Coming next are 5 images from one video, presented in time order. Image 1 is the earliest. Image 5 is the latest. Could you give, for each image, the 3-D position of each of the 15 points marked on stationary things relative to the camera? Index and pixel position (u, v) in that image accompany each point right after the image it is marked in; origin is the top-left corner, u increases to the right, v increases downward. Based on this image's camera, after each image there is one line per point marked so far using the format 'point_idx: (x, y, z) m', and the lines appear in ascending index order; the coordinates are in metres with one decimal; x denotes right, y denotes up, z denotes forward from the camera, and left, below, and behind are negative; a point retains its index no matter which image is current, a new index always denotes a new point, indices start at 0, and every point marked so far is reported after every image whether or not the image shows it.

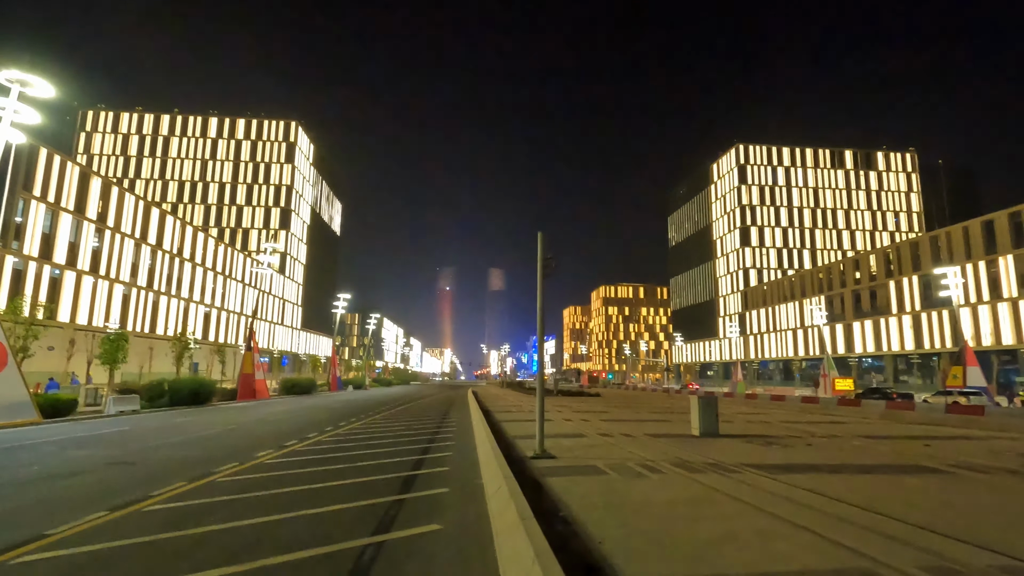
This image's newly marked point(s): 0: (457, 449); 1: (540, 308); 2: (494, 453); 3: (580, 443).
0: (-1.3, -3.8, +14.5) m
1: (+0.5, -0.4, +11.5) m
2: (-0.3, -3.0, +10.9) m
3: (+1.6, -3.5, +13.3) m
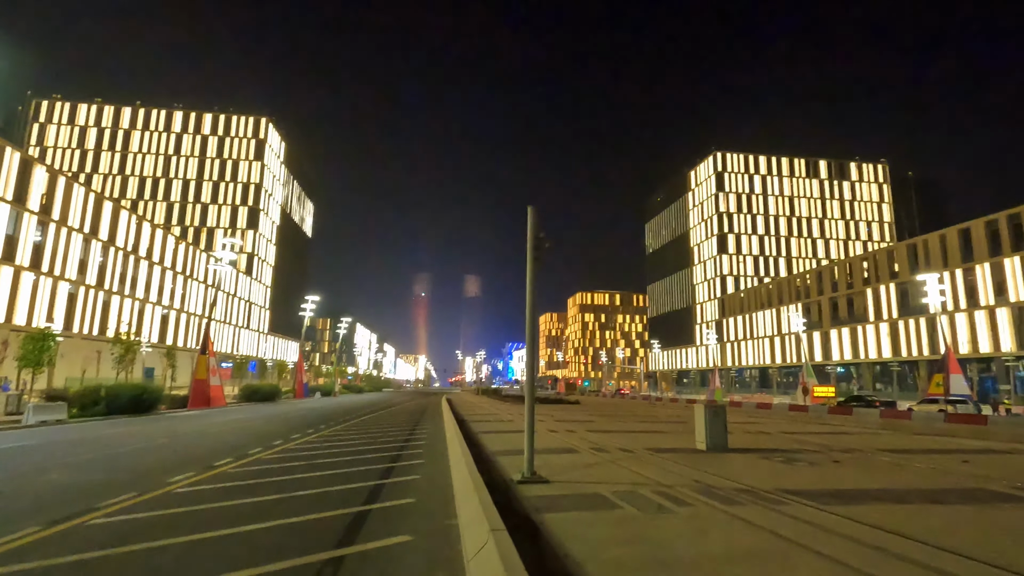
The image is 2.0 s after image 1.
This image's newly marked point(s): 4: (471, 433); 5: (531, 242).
0: (-1.7, -3.6, +12.3) m
1: (+0.3, -0.2, +9.5) m
2: (-0.6, -2.8, +8.8) m
3: (+1.2, -3.2, +11.2) m
4: (-1.2, -4.3, +17.5) m
5: (+0.3, +0.7, +9.6) m
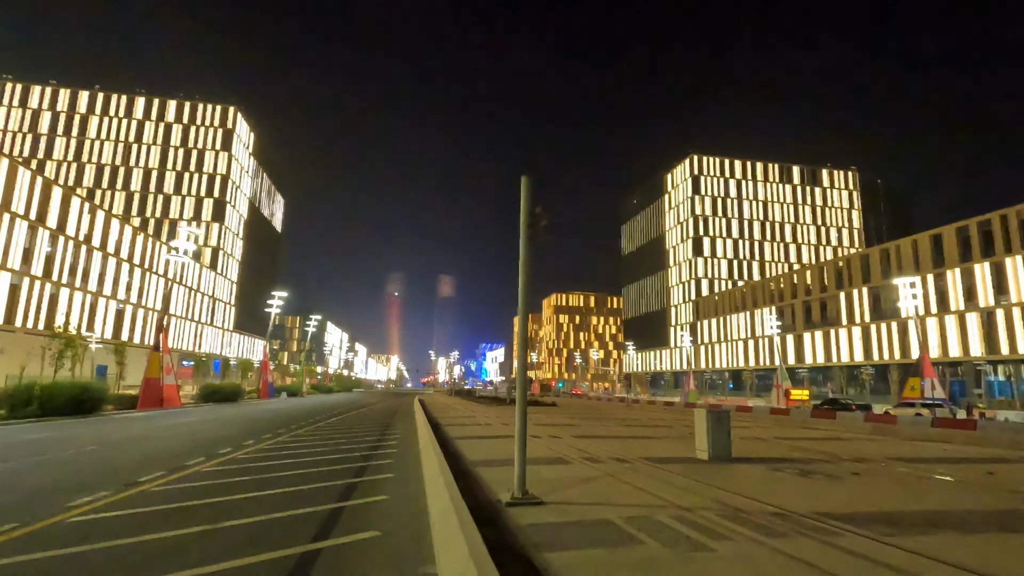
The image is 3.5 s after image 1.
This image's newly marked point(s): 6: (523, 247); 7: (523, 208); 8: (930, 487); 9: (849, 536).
0: (-2.0, -3.4, +10.8) m
1: (+0.1, +0.1, +8.0) m
2: (-0.7, -2.6, +7.2) m
3: (+0.9, -3.1, +9.8) m
4: (-1.7, -4.1, +16.0) m
5: (+0.2, +1.0, +8.2) m
6: (+0.2, +0.6, +8.1) m
7: (+0.1, +1.1, +8.2) m
8: (+6.8, -3.2, +9.7) m
9: (+3.5, -2.6, +6.1) m
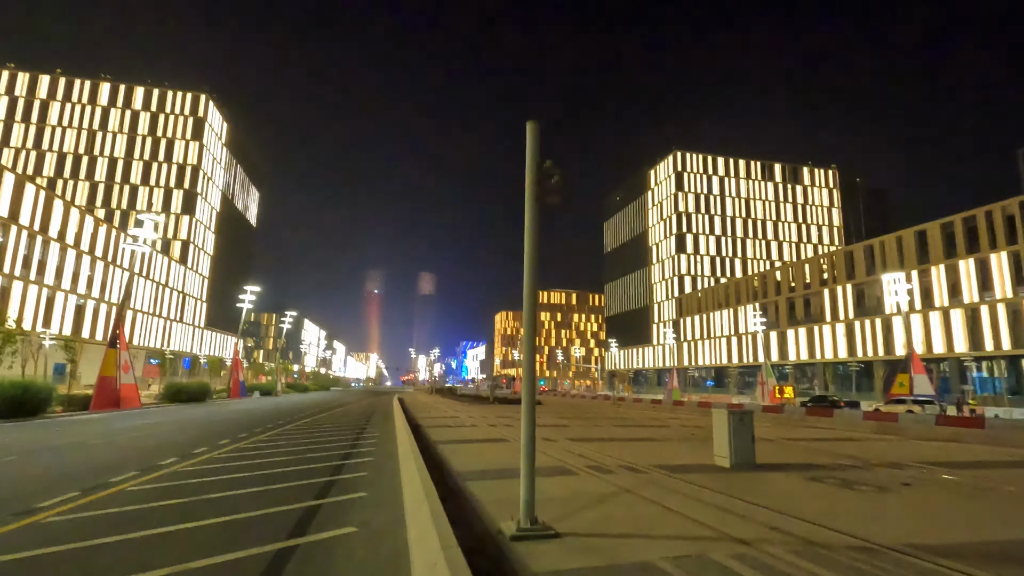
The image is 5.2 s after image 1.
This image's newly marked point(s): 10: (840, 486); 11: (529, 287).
0: (-2.1, -3.1, +9.0) m
1: (+0.2, +0.4, +6.3) m
2: (-0.7, -2.3, +5.5) m
3: (+0.9, -2.7, +8.1) m
4: (-2.0, -3.7, +14.2) m
5: (+0.2, +1.3, +6.5) m
6: (+0.2, +0.8, +6.4) m
7: (+0.2, +1.4, +6.6) m
8: (+6.8, -3.0, +8.3) m
9: (+3.6, -2.3, +4.6) m
10: (+5.1, -3.1, +9.2) m
11: (+0.2, 0.0, +6.3) m
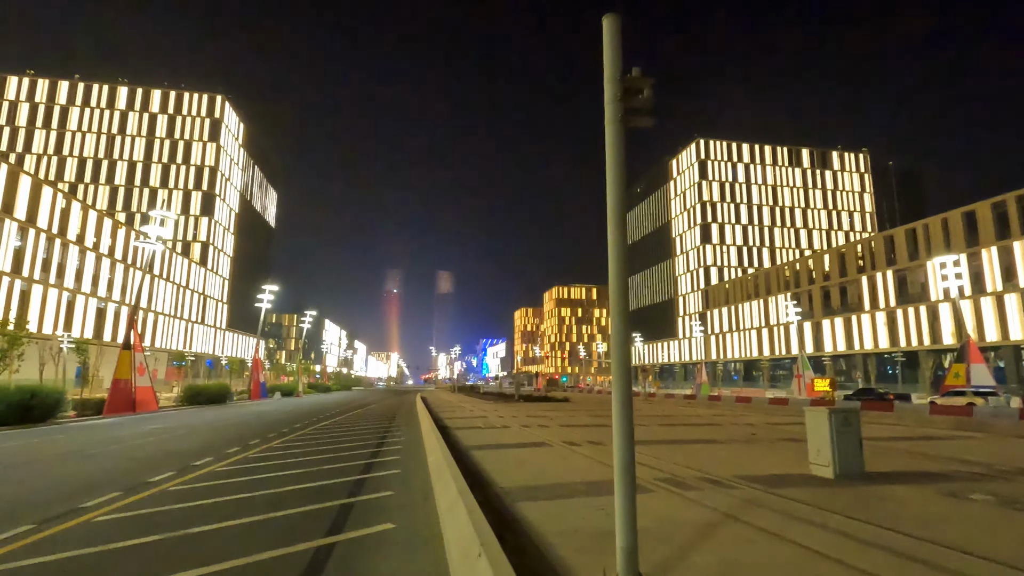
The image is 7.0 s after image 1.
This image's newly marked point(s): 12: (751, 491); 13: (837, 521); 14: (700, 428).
0: (-1.3, -2.8, +7.2) m
1: (+0.8, +0.7, +4.4) m
2: (0.0, -2.0, +3.7) m
3: (+1.6, -2.4, +6.2) m
4: (-1.0, -3.4, +12.4) m
5: (+0.8, +1.6, +4.6) m
6: (+0.8, +1.2, +4.5) m
7: (+0.8, +1.7, +4.7) m
8: (+7.5, -2.5, +6.2) m
9: (+4.2, -1.9, +2.6) m
10: (+5.9, -2.6, +7.2) m
11: (+0.8, +0.3, +4.5) m
12: (+3.2, -2.7, +7.8) m
13: (+3.4, -2.4, +6.2) m
14: (+6.0, -4.4, +18.6) m
